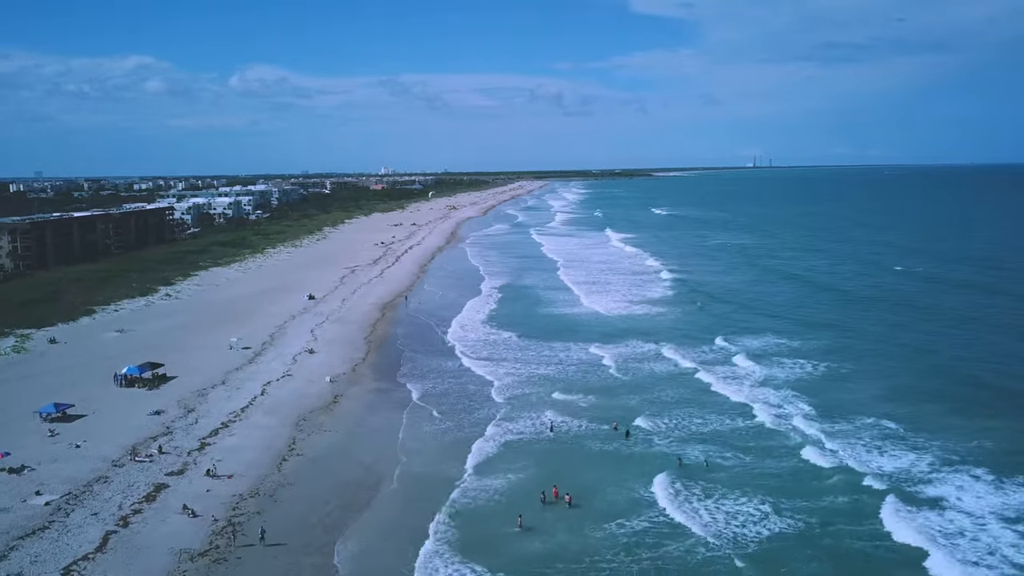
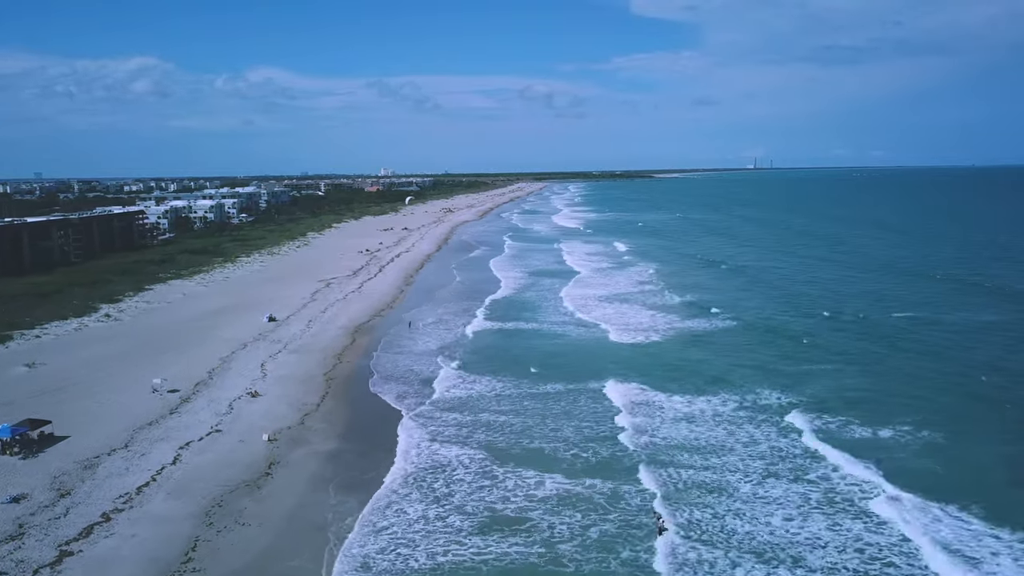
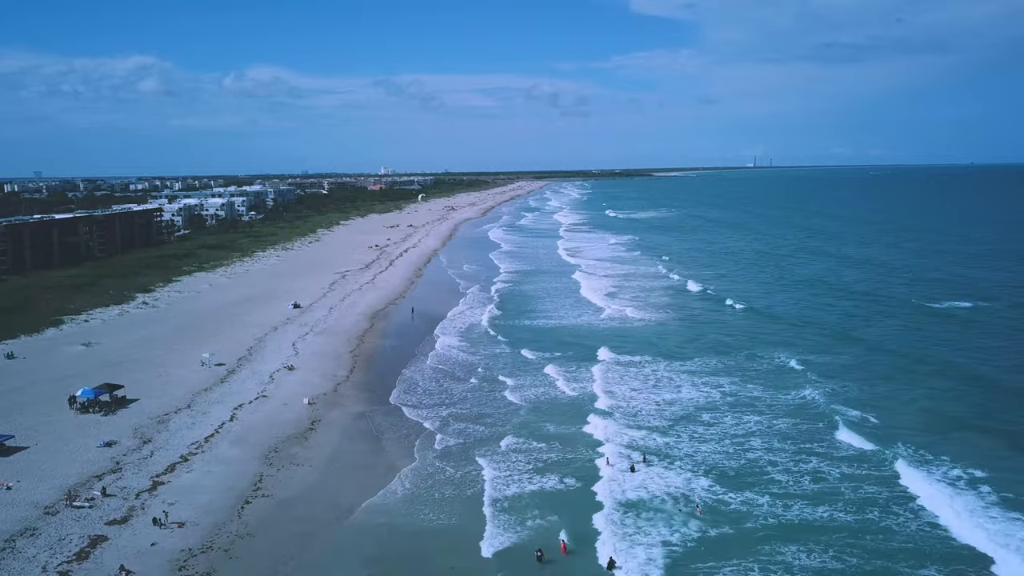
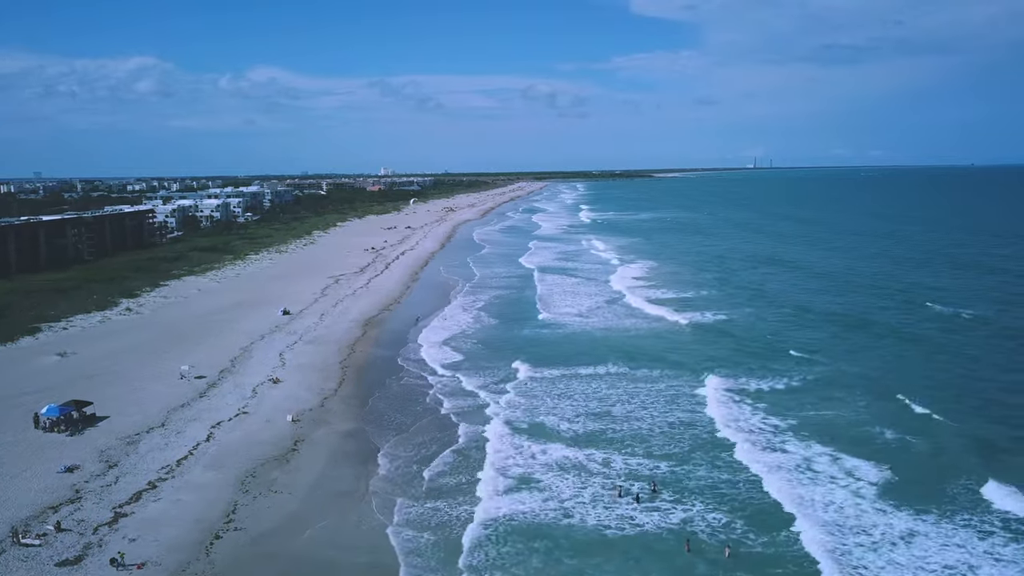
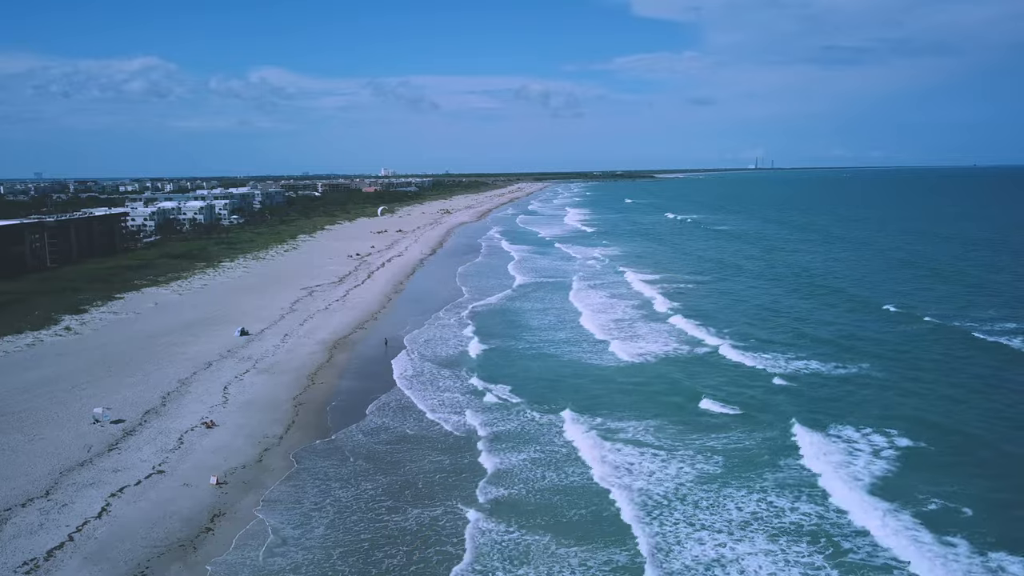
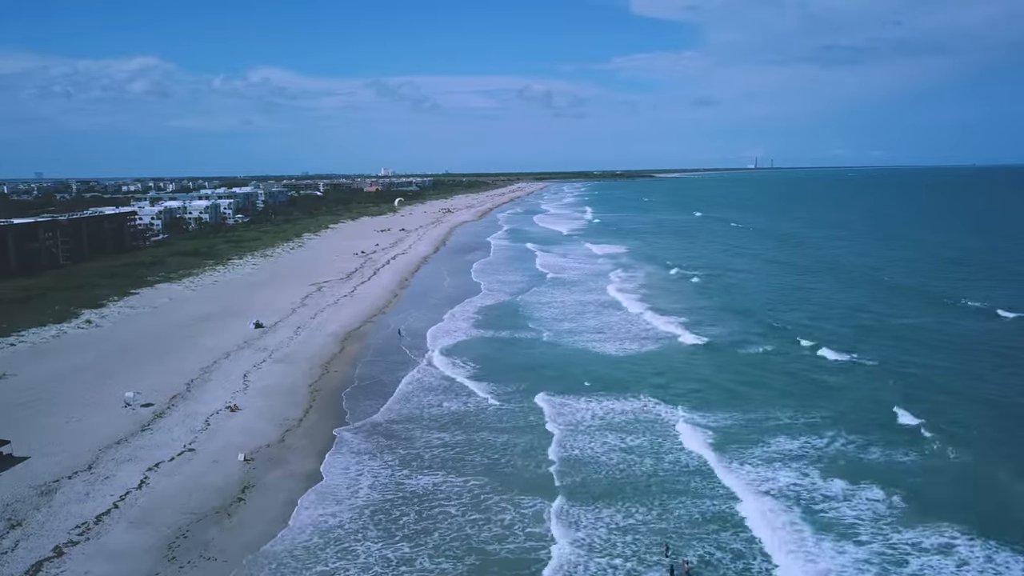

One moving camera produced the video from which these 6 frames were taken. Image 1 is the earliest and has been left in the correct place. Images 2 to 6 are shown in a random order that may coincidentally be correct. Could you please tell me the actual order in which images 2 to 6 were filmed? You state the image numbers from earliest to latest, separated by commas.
3, 4, 2, 6, 5
